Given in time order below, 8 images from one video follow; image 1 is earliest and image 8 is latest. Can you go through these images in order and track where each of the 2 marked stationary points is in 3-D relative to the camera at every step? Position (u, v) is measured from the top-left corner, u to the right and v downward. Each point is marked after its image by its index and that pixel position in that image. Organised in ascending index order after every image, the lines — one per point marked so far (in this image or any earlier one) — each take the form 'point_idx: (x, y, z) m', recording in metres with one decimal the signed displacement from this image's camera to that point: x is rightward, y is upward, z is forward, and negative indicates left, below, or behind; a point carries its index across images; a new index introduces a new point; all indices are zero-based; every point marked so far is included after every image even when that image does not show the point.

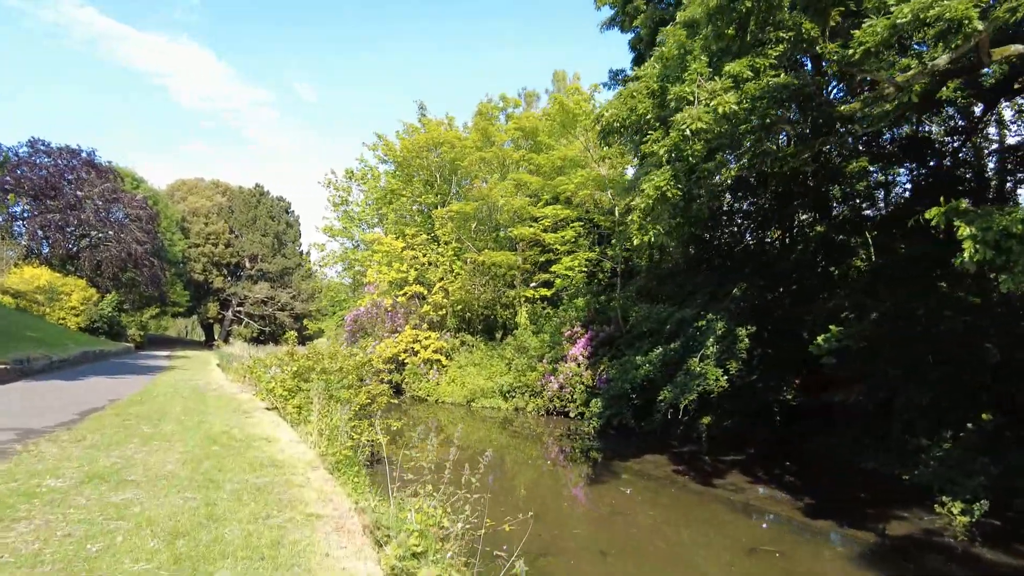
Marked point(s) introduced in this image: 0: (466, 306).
0: (-1.2, -0.5, +17.8) m
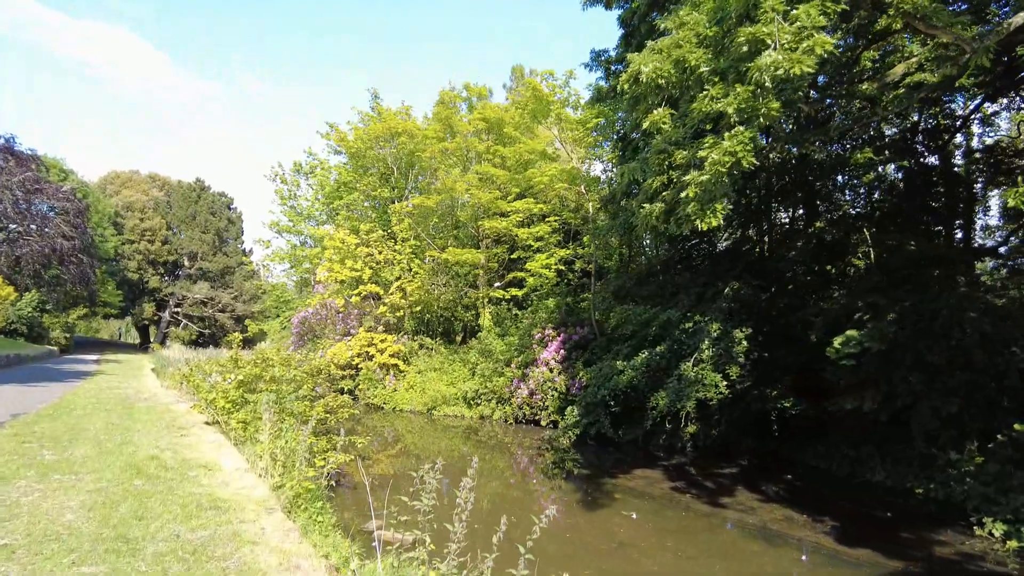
0: (-2.2, -0.5, +16.8) m
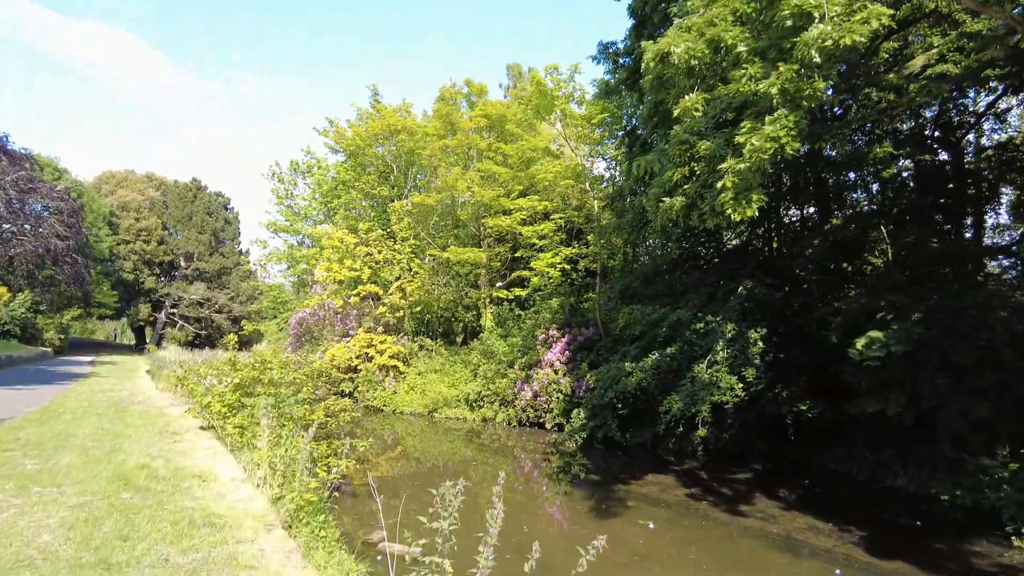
0: (-2.1, -0.5, +16.5) m
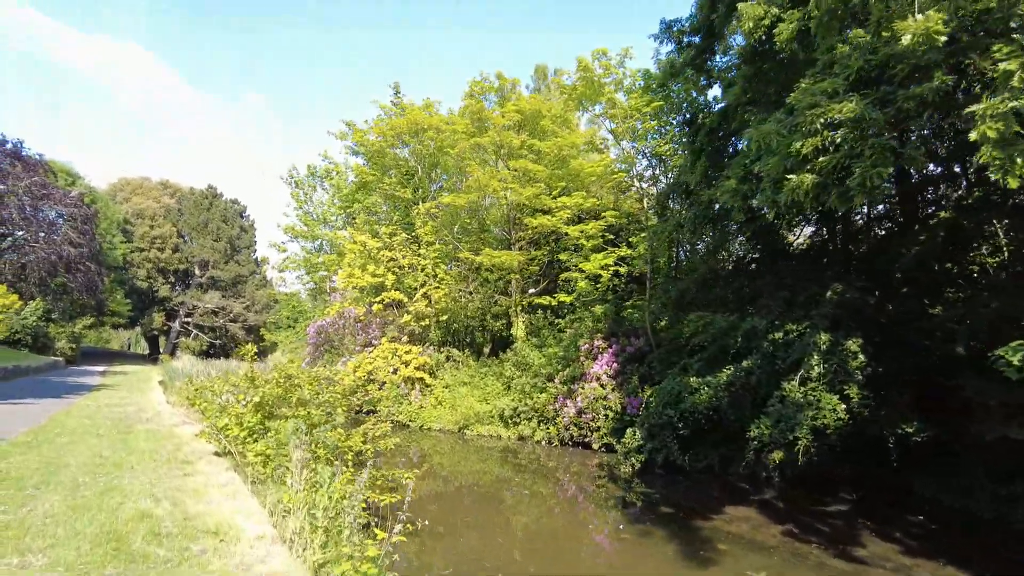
0: (-1.4, -0.7, +15.5) m
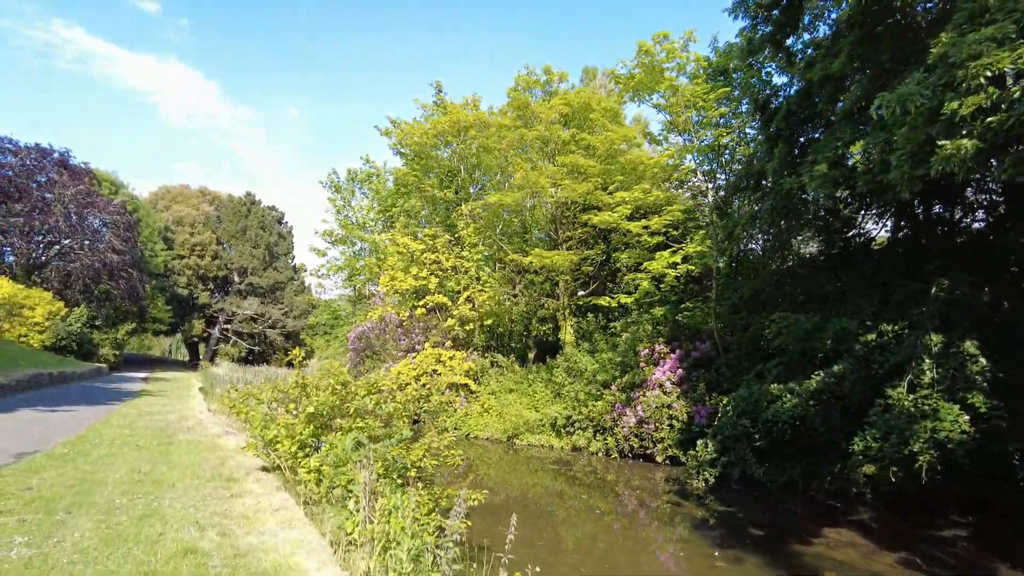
0: (-0.3, -0.7, +14.9) m
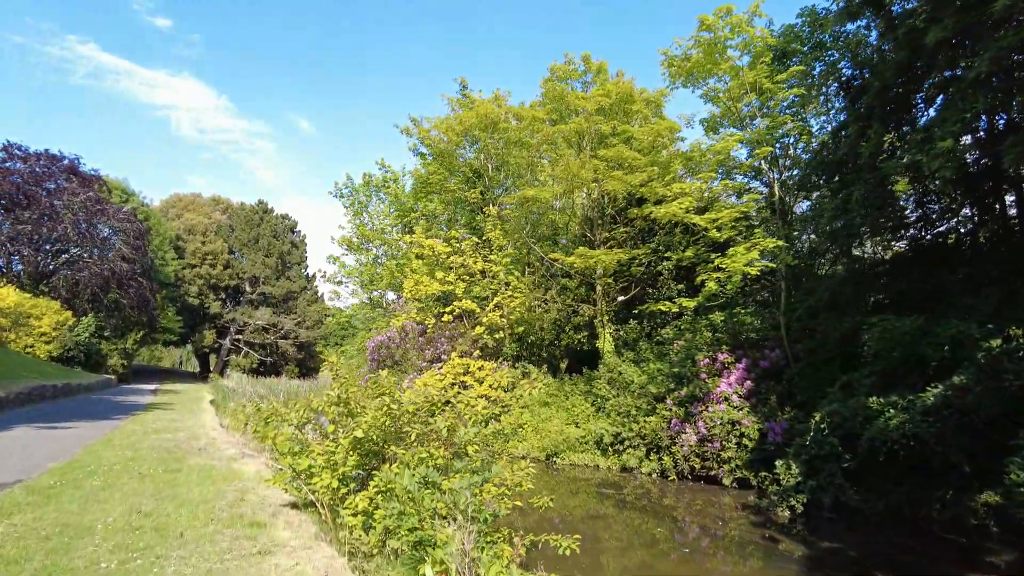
0: (+0.4, -0.8, +13.9) m
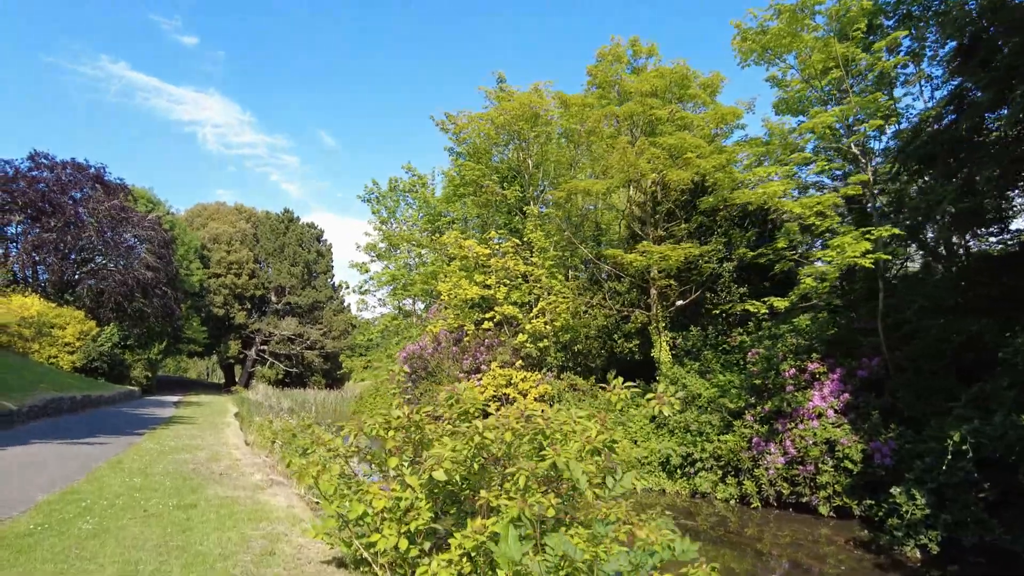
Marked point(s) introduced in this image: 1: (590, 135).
0: (+1.3, -0.9, +12.8) m
1: (+1.5, +2.8, +12.3) m
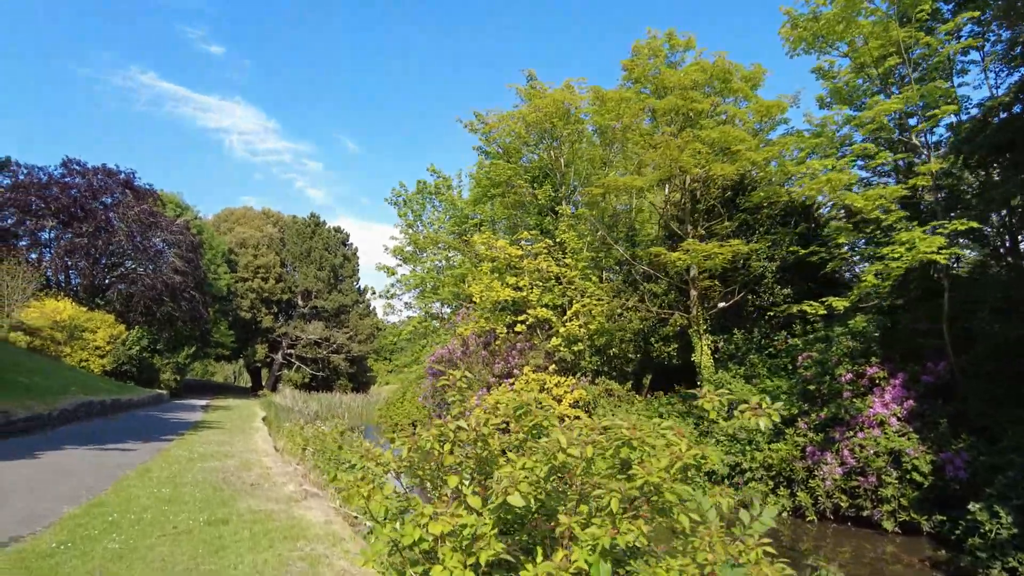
0: (+1.9, -1.0, +12.4) m
1: (+2.1, +2.7, +11.9) m
